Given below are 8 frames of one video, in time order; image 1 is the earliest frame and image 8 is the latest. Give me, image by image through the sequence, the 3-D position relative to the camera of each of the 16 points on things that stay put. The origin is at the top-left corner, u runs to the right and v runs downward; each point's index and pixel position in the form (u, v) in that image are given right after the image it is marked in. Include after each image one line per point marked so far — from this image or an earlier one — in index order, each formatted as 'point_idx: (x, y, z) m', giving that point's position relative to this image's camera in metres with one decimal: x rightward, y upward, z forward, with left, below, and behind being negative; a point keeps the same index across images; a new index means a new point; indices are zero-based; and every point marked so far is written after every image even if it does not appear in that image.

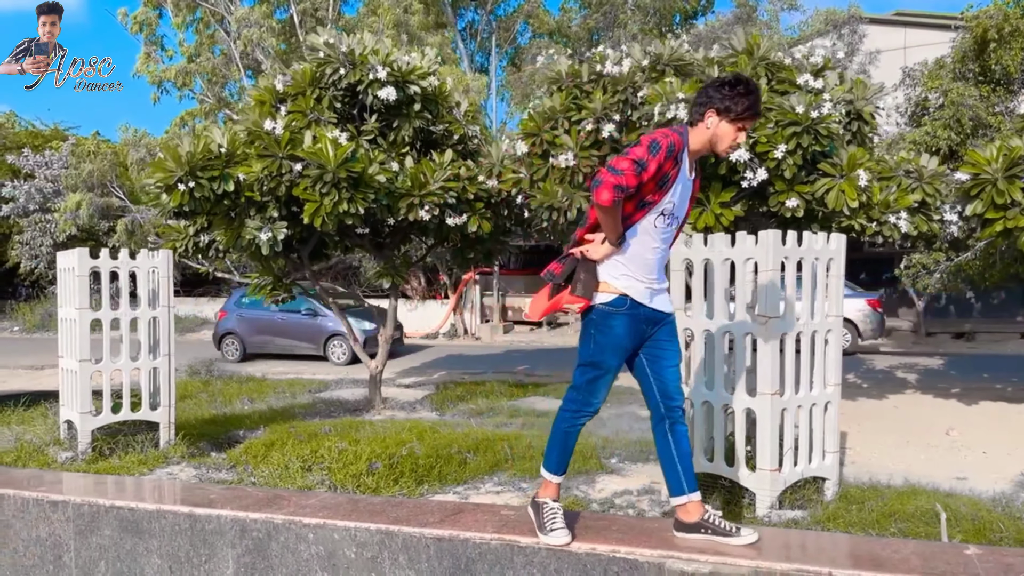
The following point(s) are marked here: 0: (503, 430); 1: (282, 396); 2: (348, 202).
0: (-0.1, -1.2, +6.9) m
1: (-3.0, -1.4, +10.4) m
2: (-1.4, +0.8, +7.2) m
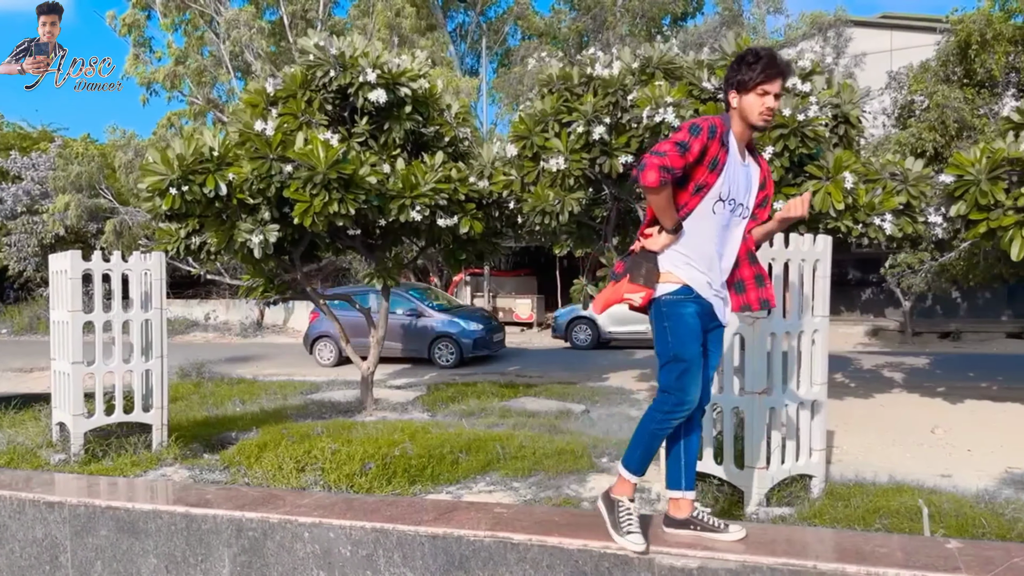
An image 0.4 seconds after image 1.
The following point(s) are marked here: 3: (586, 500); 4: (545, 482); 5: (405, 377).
0: (-0.1, -1.2, +6.9) m
1: (-3.1, -1.4, +10.4) m
2: (-1.5, +0.7, +7.3) m
3: (+0.4, -1.3, +4.9) m
4: (+0.2, -1.2, +5.2) m
5: (-1.8, -1.5, +13.5) m
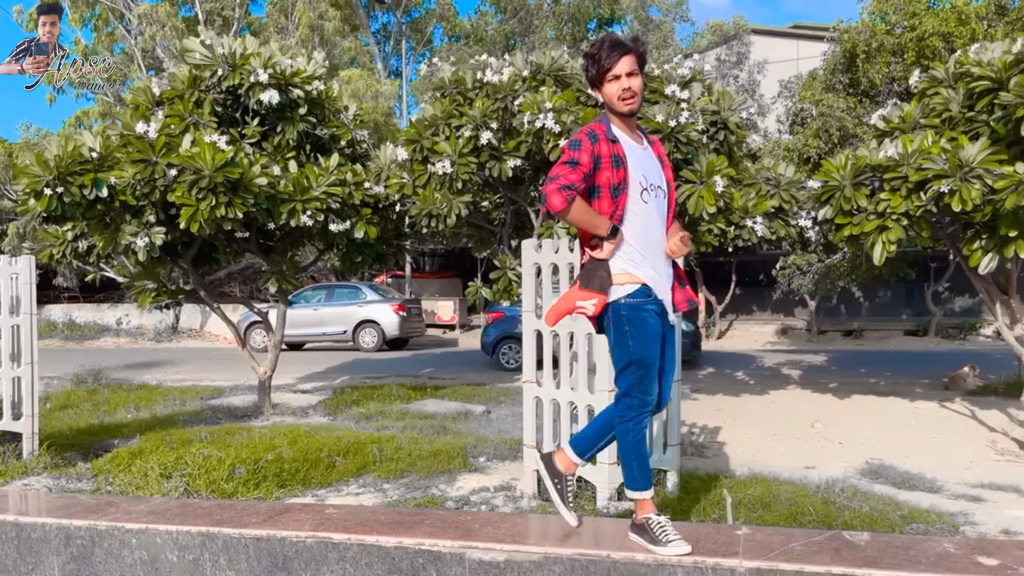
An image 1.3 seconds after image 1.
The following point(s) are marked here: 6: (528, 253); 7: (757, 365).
0: (-1.1, -1.2, +7.0) m
1: (-4.3, -1.5, +10.2) m
2: (-2.5, +0.7, +7.2) m
3: (-0.4, -1.3, +4.9) m
4: (-0.6, -1.3, +5.2) m
5: (-3.3, -1.5, +13.4) m
6: (+0.1, +0.2, +4.8) m
7: (+4.2, -1.3, +13.9) m
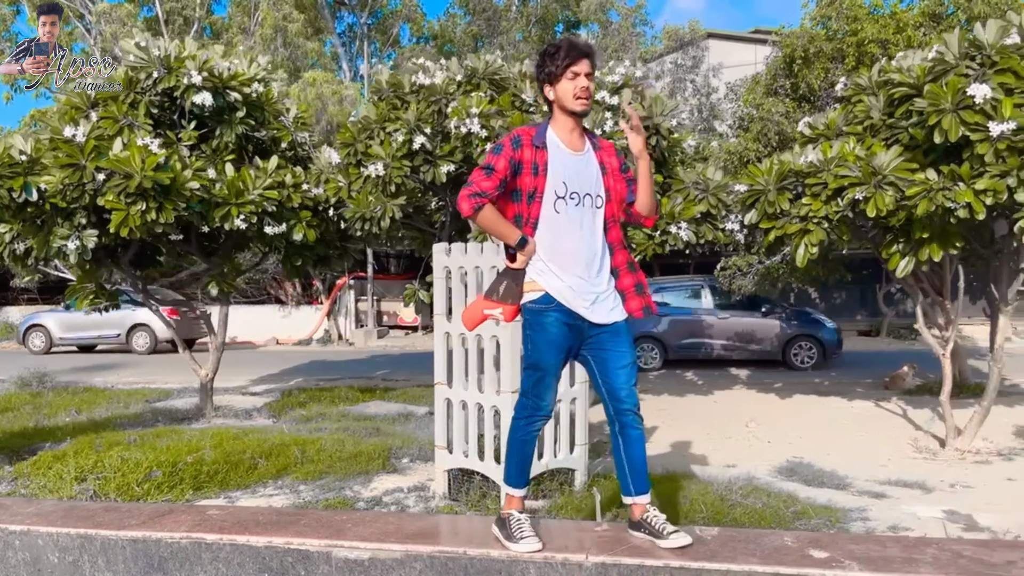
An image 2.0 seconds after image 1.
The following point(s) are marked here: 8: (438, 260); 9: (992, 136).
0: (-1.7, -1.3, +7.0) m
1: (-5.0, -1.5, +10.1) m
2: (-3.2, +0.7, +7.2) m
3: (-0.9, -1.3, +5.0) m
4: (-1.2, -1.3, +5.3) m
5: (-4.0, -1.6, +13.3) m
6: (-0.4, +0.2, +4.9) m
7: (+3.4, -1.4, +14.1) m
8: (-0.4, +0.2, +4.9) m
9: (+3.5, +1.1, +6.0) m
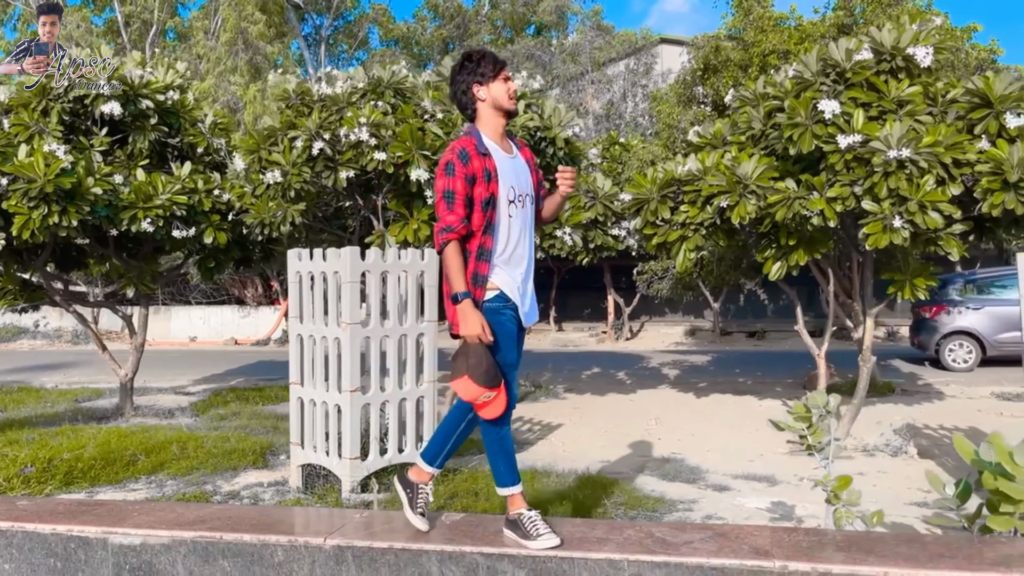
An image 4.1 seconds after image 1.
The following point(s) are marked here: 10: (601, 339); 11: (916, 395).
0: (-2.7, -1.3, +7.2) m
1: (-6.0, -1.5, +10.3) m
2: (-4.1, +0.7, +7.4) m
3: (-1.9, -1.3, +5.2) m
4: (-2.2, -1.3, +5.5) m
5: (-5.1, -1.6, +13.5) m
6: (-1.4, +0.2, +5.2) m
7: (+2.3, -1.4, +14.4) m
8: (-1.4, +0.1, +5.1) m
9: (+2.6, +1.1, +6.3) m
10: (+2.2, -1.2, +19.5) m
11: (+5.3, -1.4, +10.6) m
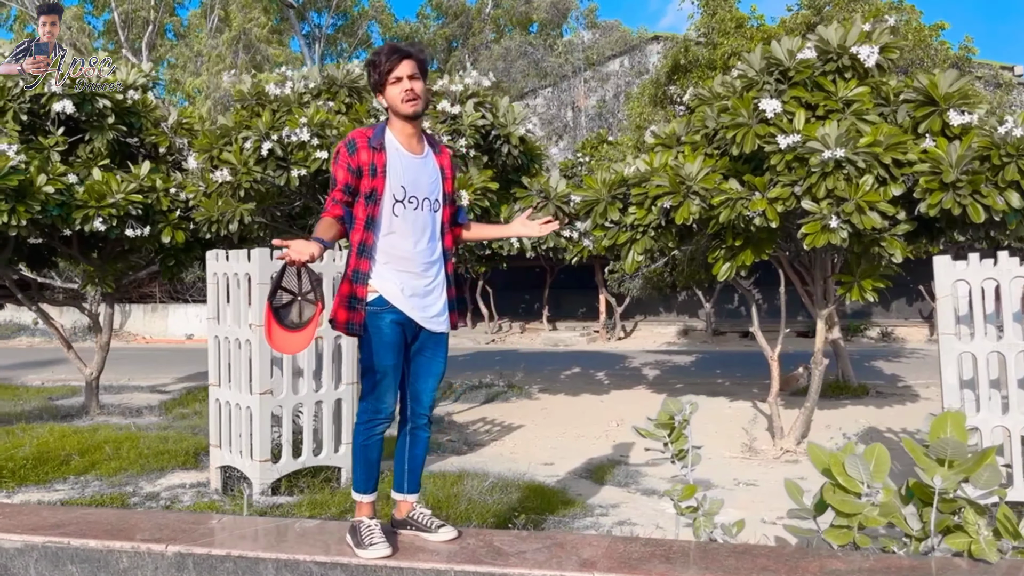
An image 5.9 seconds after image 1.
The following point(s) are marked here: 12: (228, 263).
0: (-3.2, -1.3, +7.3) m
1: (-6.5, -1.5, +10.4) m
2: (-4.6, +0.7, +7.4) m
3: (-2.4, -1.3, +5.2) m
4: (-2.7, -1.3, +5.5) m
5: (-5.5, -1.6, +13.6) m
6: (-1.9, +0.2, +5.2) m
7: (+2.0, -1.4, +14.3) m
8: (-1.9, +0.1, +5.1) m
9: (+2.1, +1.1, +6.2) m
10: (+1.9, -1.2, +19.4) m
11: (+4.9, -1.4, +10.5) m
12: (-1.8, +0.2, +5.0) m
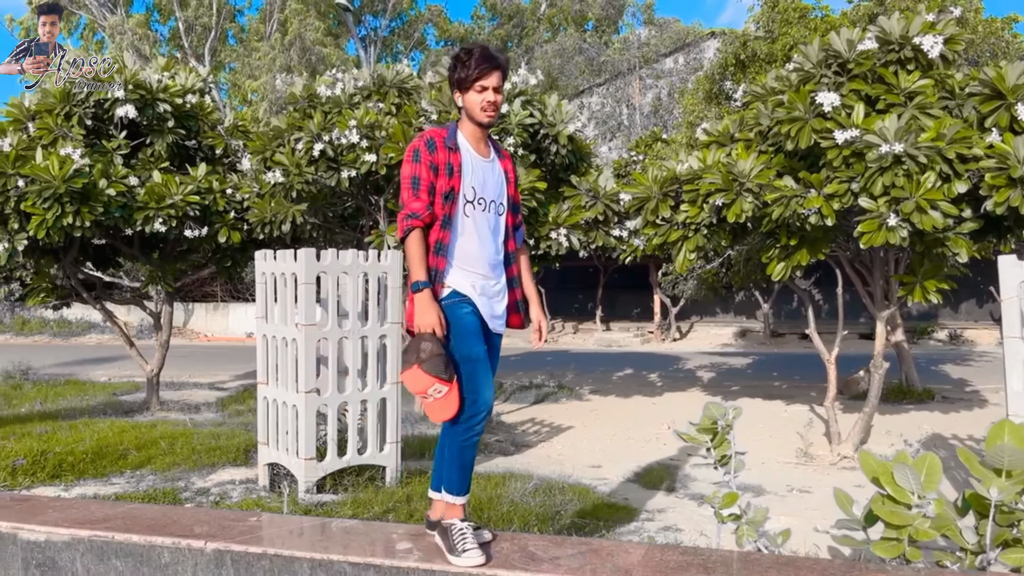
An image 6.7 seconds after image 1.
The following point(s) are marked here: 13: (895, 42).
0: (-2.8, -1.3, +7.4) m
1: (-5.8, -1.5, +10.8) m
2: (-4.2, +0.7, +7.7) m
3: (-2.1, -1.3, +5.3) m
4: (-2.4, -1.3, +5.6) m
5: (-4.6, -1.5, +13.9) m
6: (-1.6, +0.2, +5.2) m
7: (+2.9, -1.4, +14.1) m
8: (-1.6, +0.1, +5.2) m
9: (+2.4, +1.1, +6.0) m
10: (+3.2, -1.2, +19.1) m
11: (+5.5, -1.4, +10.1) m
12: (-1.5, +0.2, +5.1) m
13: (+3.0, +1.9, +6.3) m
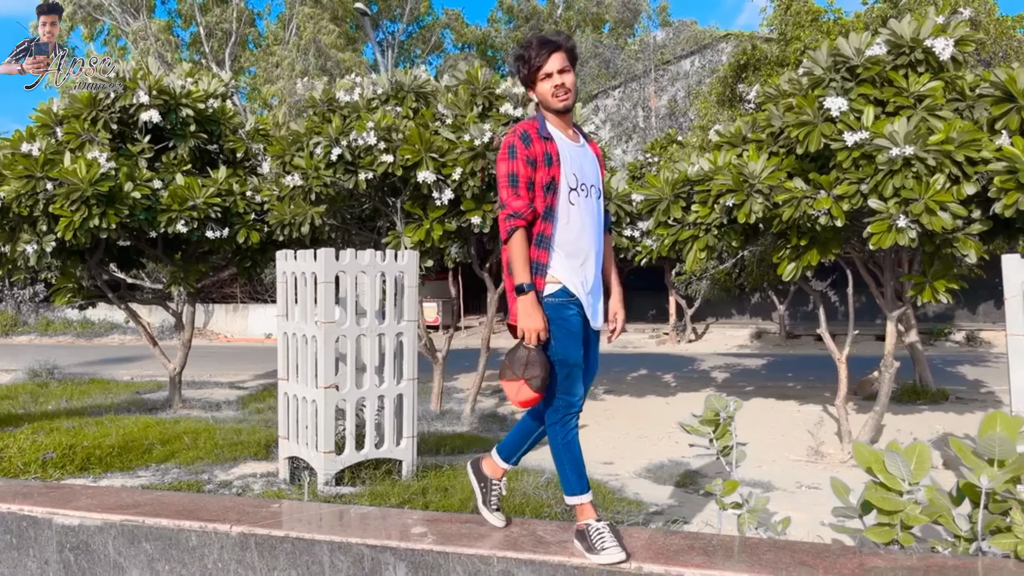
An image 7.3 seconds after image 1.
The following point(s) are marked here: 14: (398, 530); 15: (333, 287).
0: (-2.6, -1.3, +7.6) m
1: (-5.6, -1.5, +11.0) m
2: (-4.0, +0.7, +7.9) m
3: (-2.0, -1.3, +5.5) m
4: (-2.3, -1.3, +5.8) m
5: (-4.3, -1.6, +14.1) m
6: (-1.5, +0.2, +5.4) m
7: (+3.1, -1.4, +14.1) m
8: (-1.6, +0.2, +5.4) m
9: (+2.5, +1.1, +6.1) m
10: (+3.6, -1.3, +19.2) m
11: (+5.7, -1.4, +10.1) m
12: (-1.4, +0.2, +5.3) m
13: (+3.1, +1.9, +6.4) m
14: (-0.4, -0.9, +3.0) m
15: (-1.1, 0.0, +5.0) m
